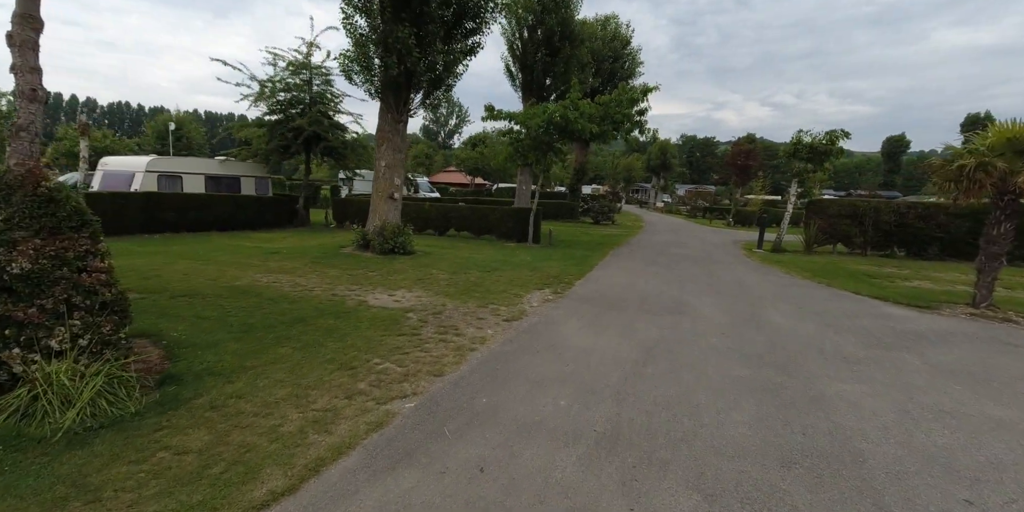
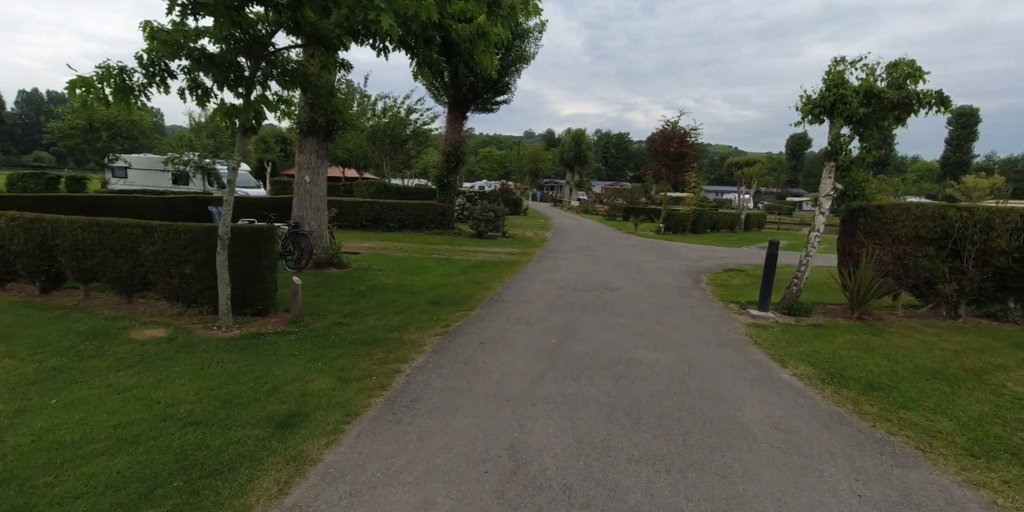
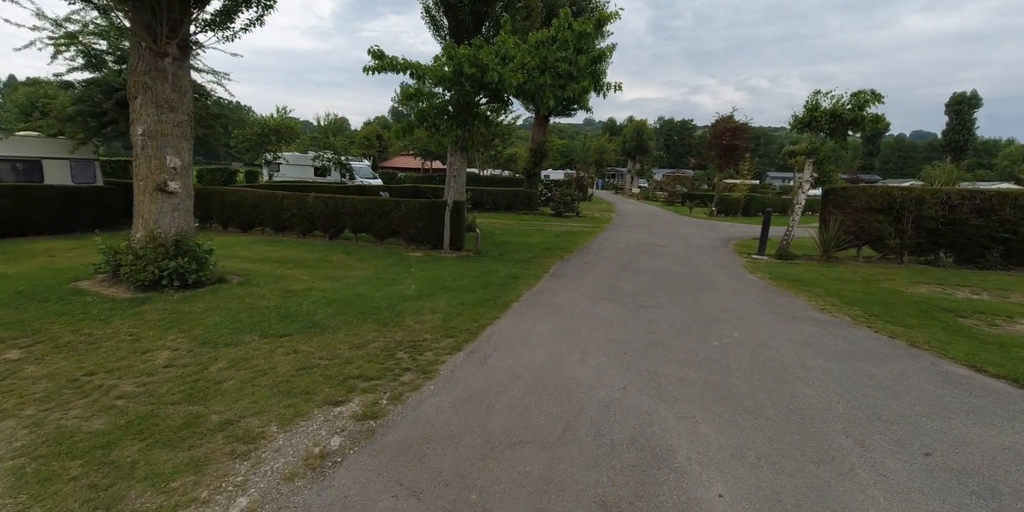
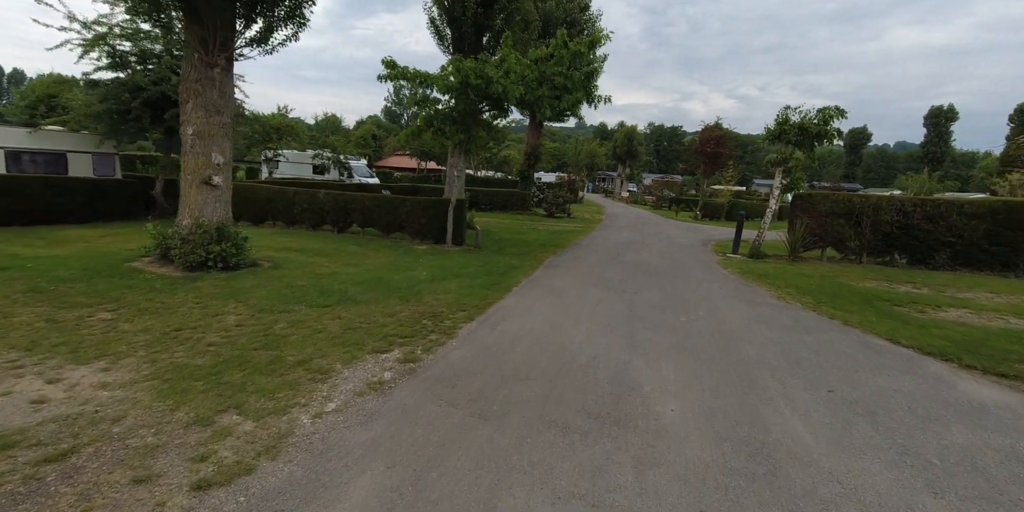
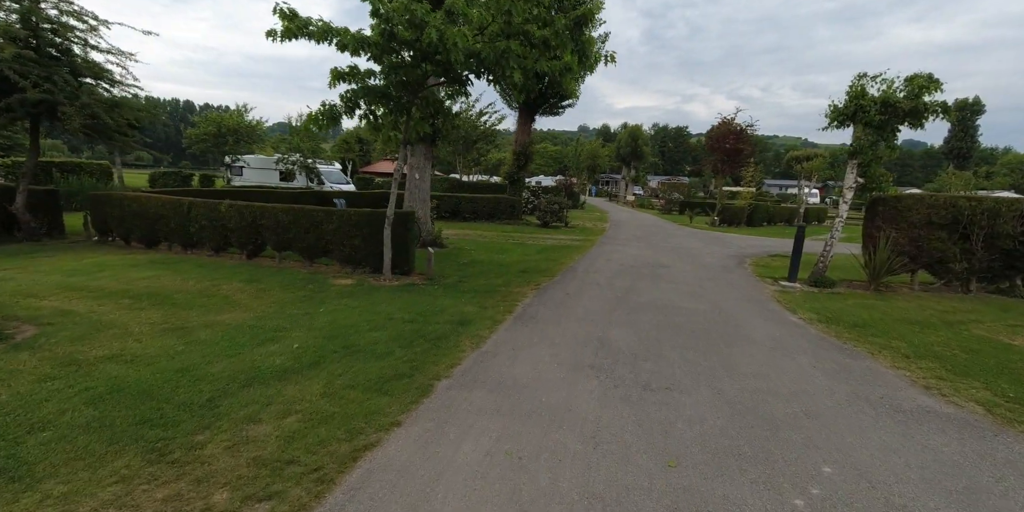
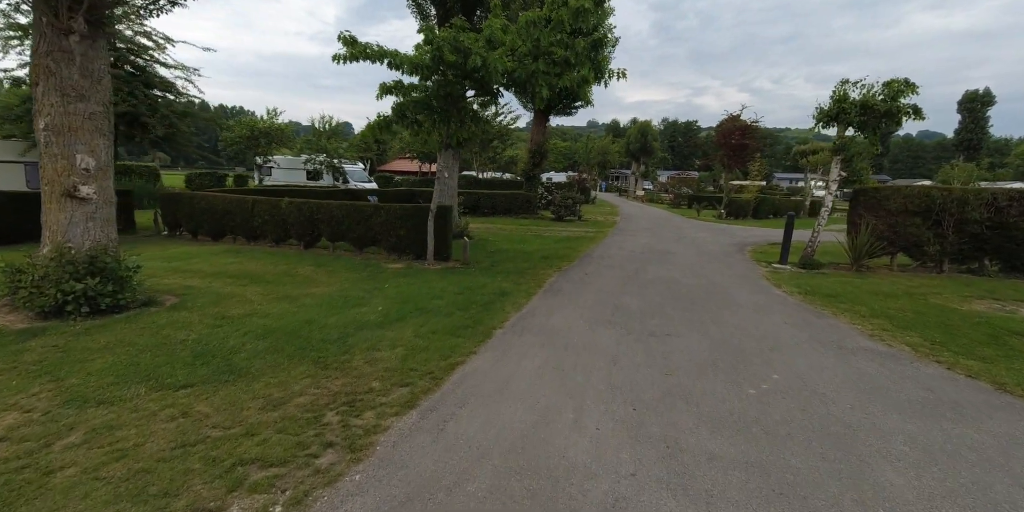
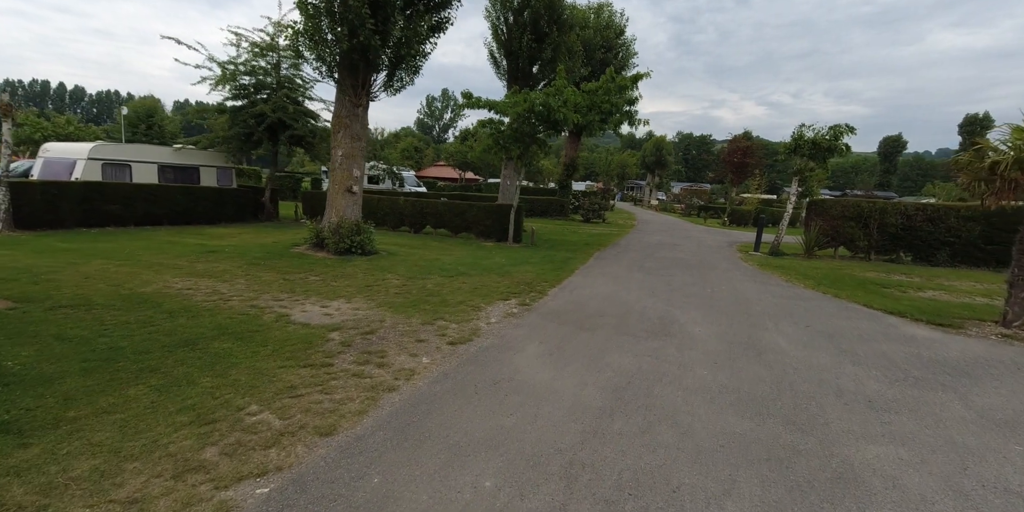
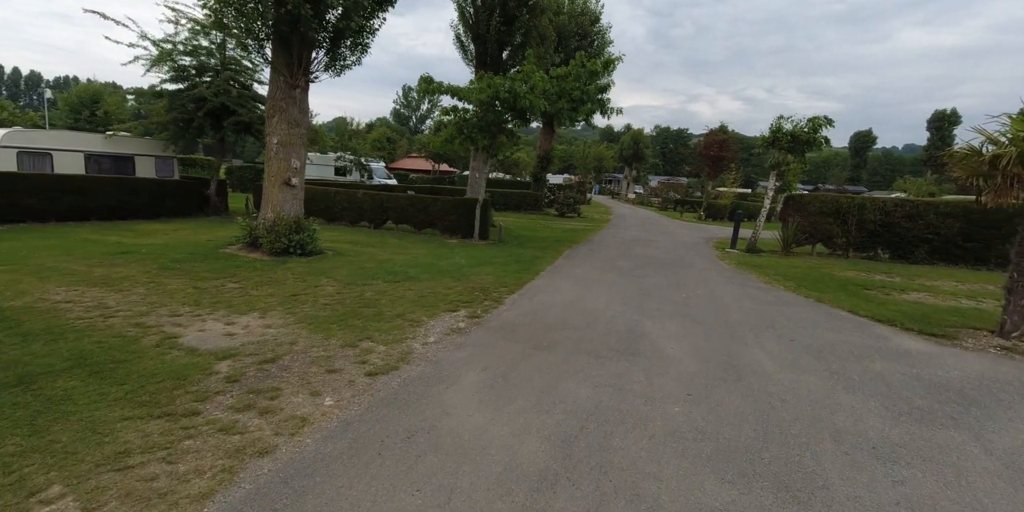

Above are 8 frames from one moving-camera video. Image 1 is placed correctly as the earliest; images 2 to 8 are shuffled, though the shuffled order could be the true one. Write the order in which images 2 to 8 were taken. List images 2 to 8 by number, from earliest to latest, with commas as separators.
7, 8, 4, 3, 6, 5, 2
